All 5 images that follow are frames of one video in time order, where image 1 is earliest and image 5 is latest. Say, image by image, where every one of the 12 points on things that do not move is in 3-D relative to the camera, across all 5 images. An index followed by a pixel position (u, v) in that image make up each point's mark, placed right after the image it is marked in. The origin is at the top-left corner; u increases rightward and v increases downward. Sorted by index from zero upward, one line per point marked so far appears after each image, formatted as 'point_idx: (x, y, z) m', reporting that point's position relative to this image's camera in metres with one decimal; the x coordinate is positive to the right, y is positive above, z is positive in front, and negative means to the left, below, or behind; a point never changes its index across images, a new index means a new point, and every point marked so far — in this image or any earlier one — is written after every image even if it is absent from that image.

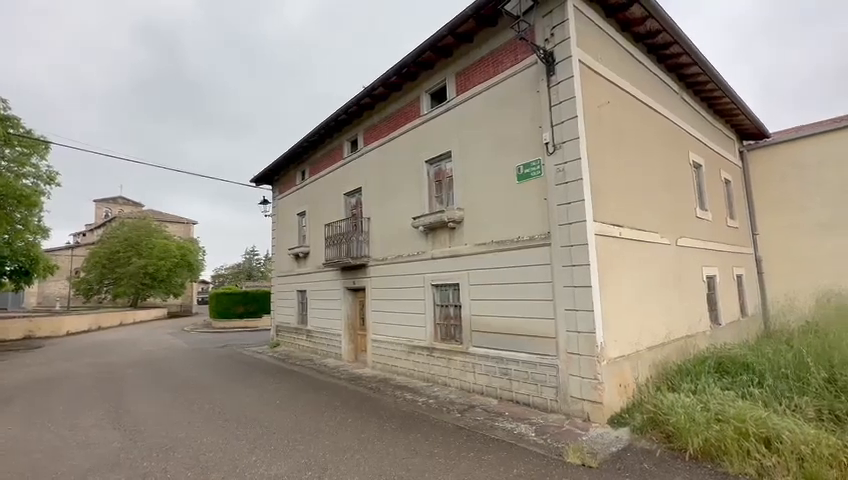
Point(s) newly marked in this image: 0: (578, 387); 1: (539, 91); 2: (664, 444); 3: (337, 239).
0: (+2.2, -2.1, +5.6) m
1: (+1.9, +2.5, +6.5) m
2: (+2.8, -2.4, +4.5) m
3: (-2.5, 0.0, +11.1) m
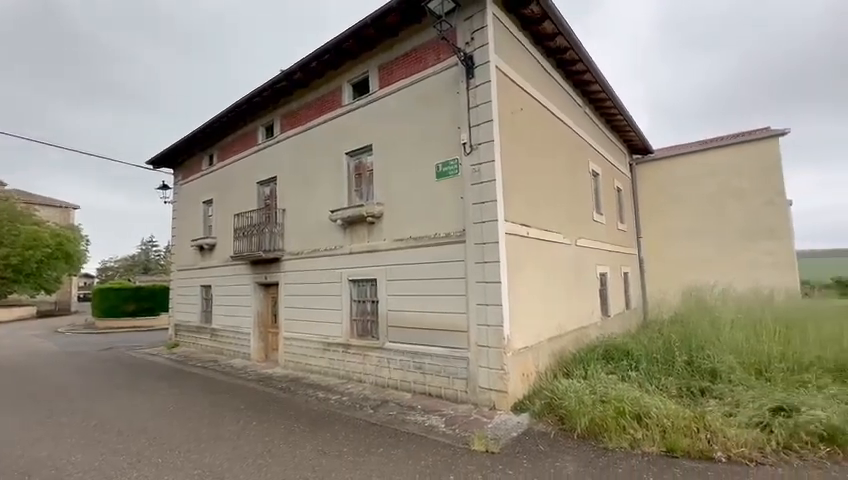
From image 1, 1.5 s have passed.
0: (+0.9, -2.1, +5.9) m
1: (+0.6, +2.5, +6.6) m
2: (+1.7, -2.4, +4.9) m
3: (-4.7, +0.3, +10.3) m
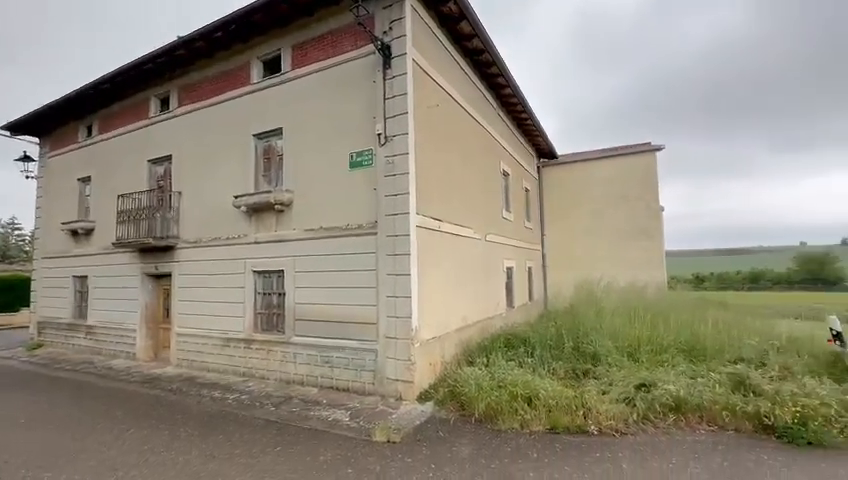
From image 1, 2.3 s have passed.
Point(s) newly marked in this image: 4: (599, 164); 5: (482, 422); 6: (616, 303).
0: (-0.5, -2.0, +6.0) m
1: (-0.8, +2.7, +6.5) m
2: (+0.5, -2.3, +5.1) m
3: (-6.8, +0.6, +9.1) m
4: (+6.7, +2.9, +14.9) m
5: (+0.7, -2.2, +4.8) m
6: (+5.0, -1.6, +10.0) m
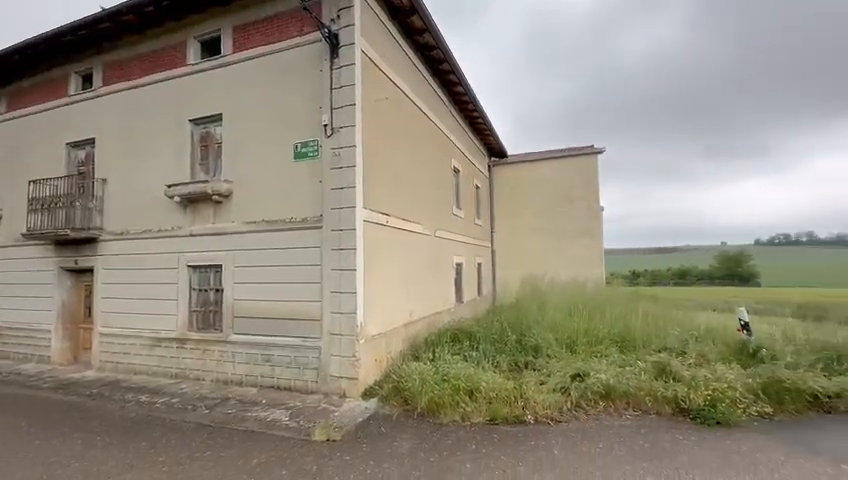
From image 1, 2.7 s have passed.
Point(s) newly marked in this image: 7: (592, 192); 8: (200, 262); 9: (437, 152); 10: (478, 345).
0: (-1.3, -1.9, +5.9) m
1: (-1.7, +2.8, +6.3) m
2: (-0.3, -2.2, +5.1) m
3: (-7.9, +0.8, +8.2) m
4: (+4.9, +3.0, +15.5) m
5: (0.0, -2.2, +4.8) m
6: (+3.6, -1.6, +10.5) m
7: (+6.5, +1.8, +15.0) m
8: (-4.0, -0.4, +7.0) m
9: (+0.3, +2.2, +9.8) m
10: (+1.0, -2.0, +7.3) m
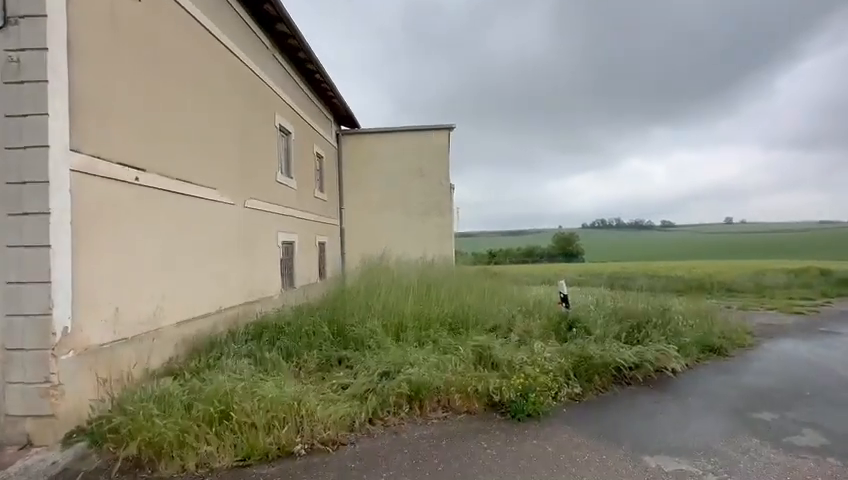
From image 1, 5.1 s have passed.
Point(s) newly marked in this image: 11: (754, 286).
0: (-3.8, -1.5, +3.7) m
1: (-4.3, +3.2, +3.8) m
2: (-2.7, -1.8, +3.3) m
3: (-10.9, +1.2, +3.7) m
4: (-1.0, +3.9, +14.6) m
5: (-2.3, -1.8, +3.1) m
6: (-0.6, -0.9, +9.6) m
7: (+0.7, +2.7, +14.6) m
8: (-6.8, 0.0, +3.8) m
9: (-3.5, +2.8, +7.8) m
10: (-2.1, -1.5, +5.8) m
11: (+12.1, -1.7, +14.2) m
